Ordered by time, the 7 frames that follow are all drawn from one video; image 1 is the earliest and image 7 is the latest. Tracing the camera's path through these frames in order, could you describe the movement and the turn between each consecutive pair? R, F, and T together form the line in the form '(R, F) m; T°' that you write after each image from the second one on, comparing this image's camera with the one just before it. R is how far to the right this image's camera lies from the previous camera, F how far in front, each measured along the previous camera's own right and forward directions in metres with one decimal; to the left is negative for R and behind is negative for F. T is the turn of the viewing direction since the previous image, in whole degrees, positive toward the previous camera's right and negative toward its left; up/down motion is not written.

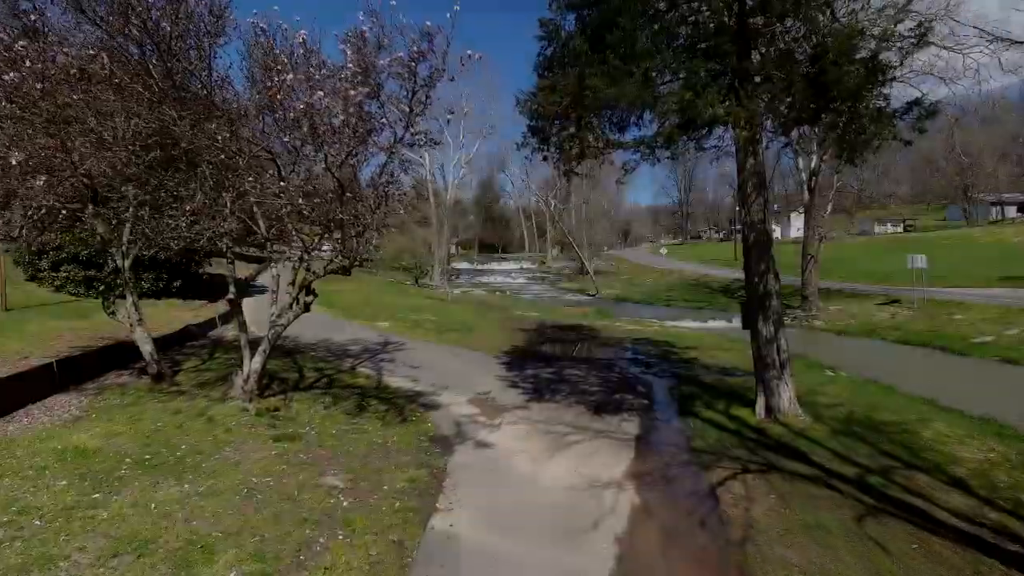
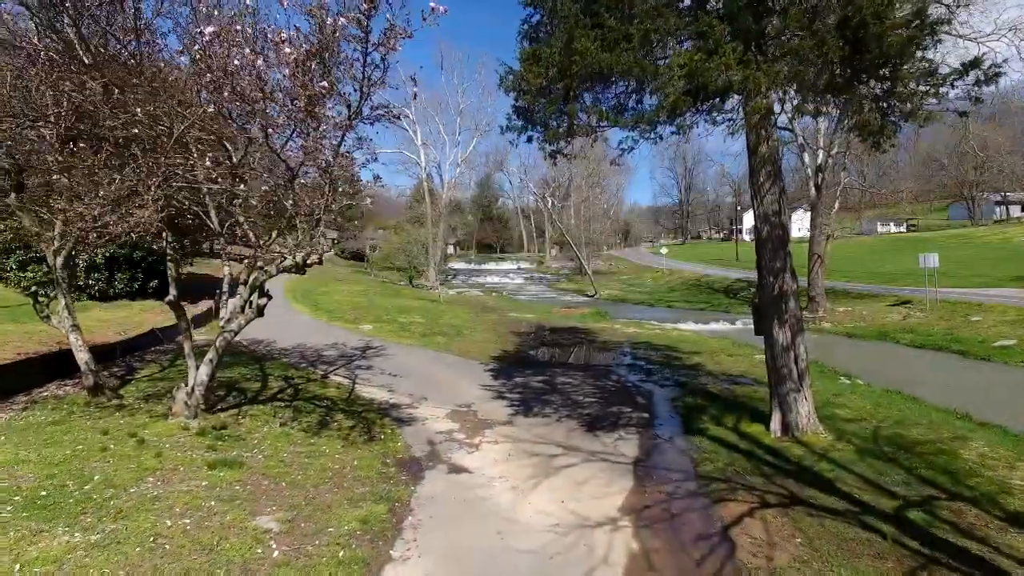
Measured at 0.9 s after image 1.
(+0.2, +1.1) m; 0°
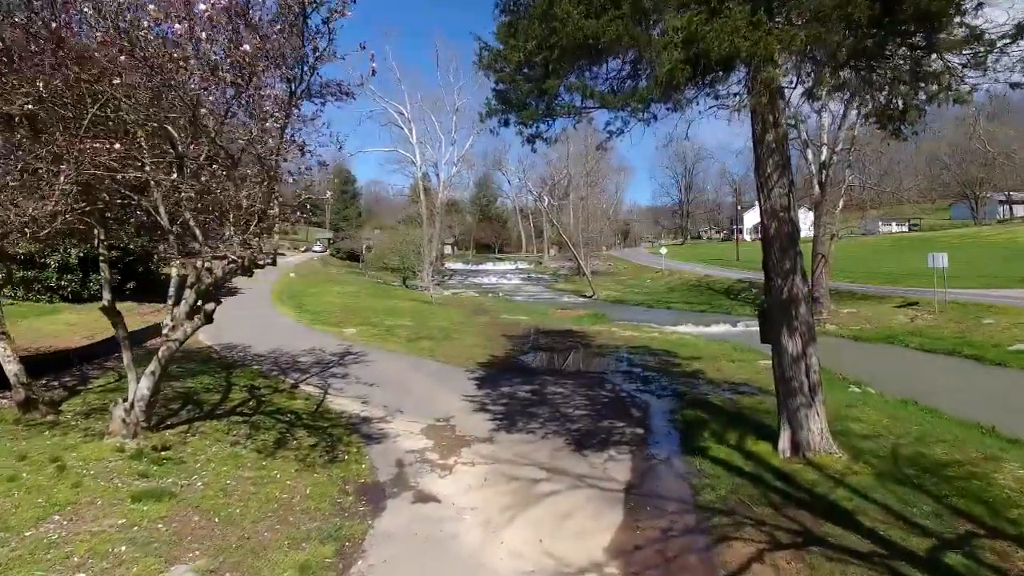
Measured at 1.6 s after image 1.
(+0.2, +0.8) m; 0°
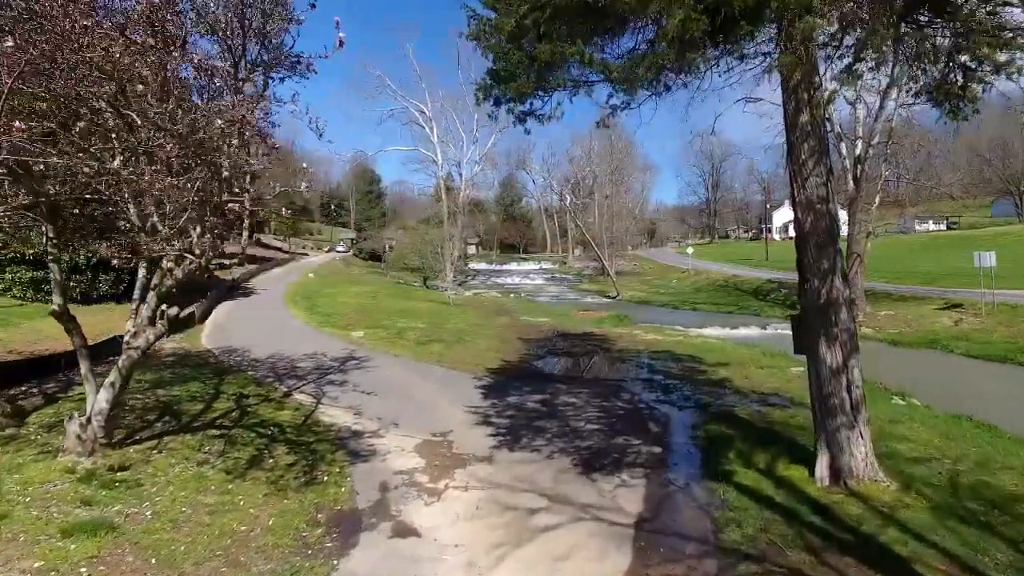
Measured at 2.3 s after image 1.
(+0.3, +0.8) m; -2°
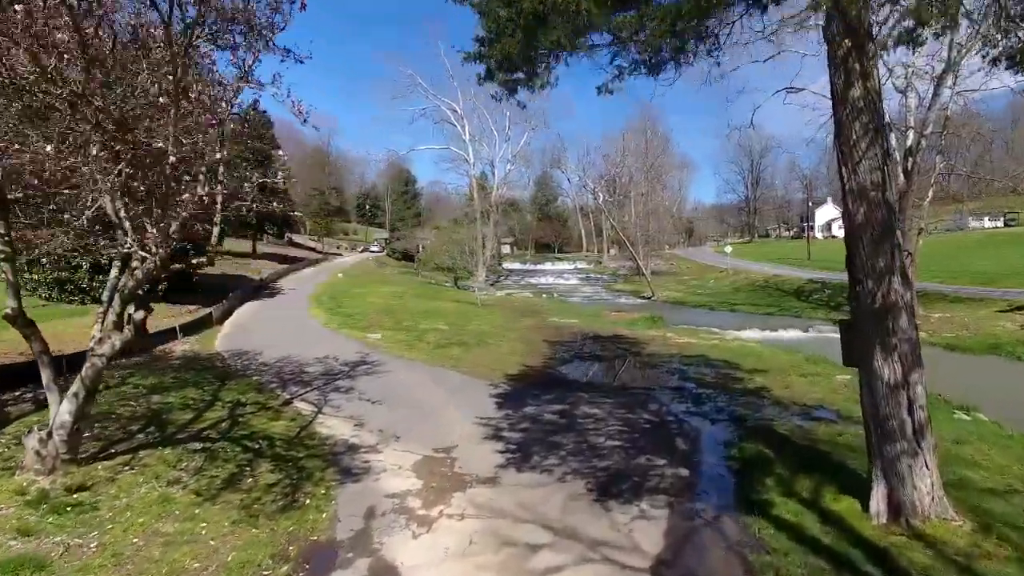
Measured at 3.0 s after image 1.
(+0.3, +0.8) m; -3°
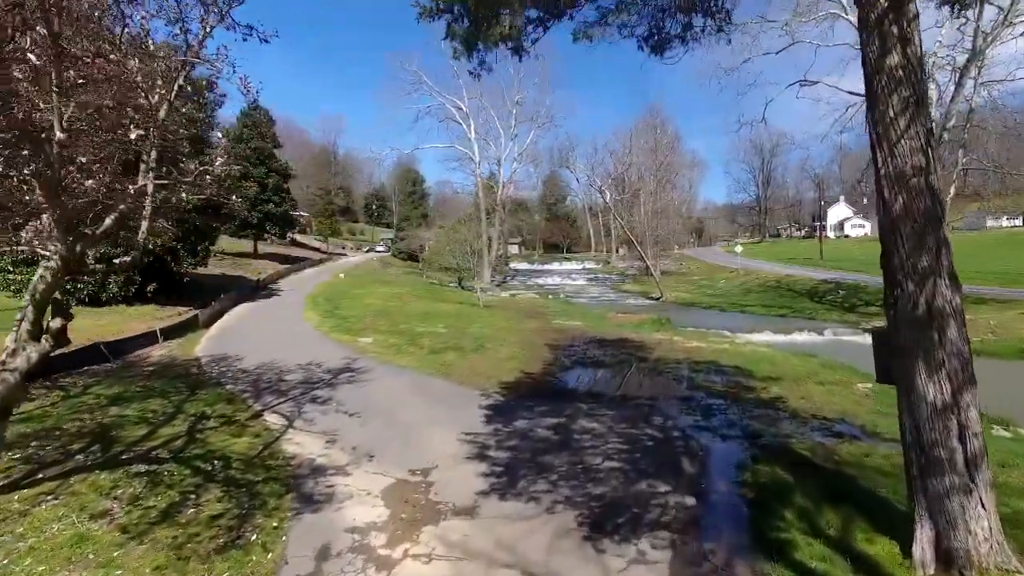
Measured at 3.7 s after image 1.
(+0.2, +0.8) m; -1°
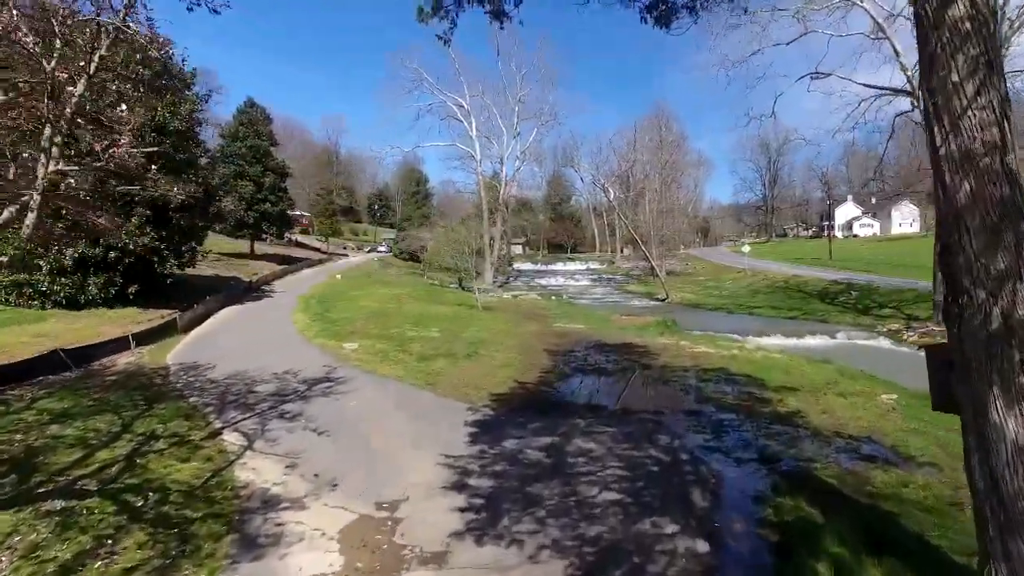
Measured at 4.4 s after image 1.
(+0.2, +0.9) m; 0°
